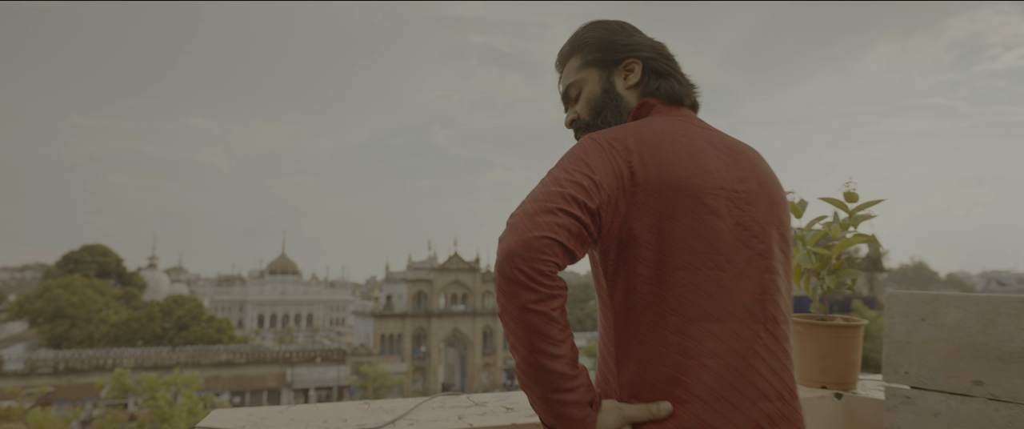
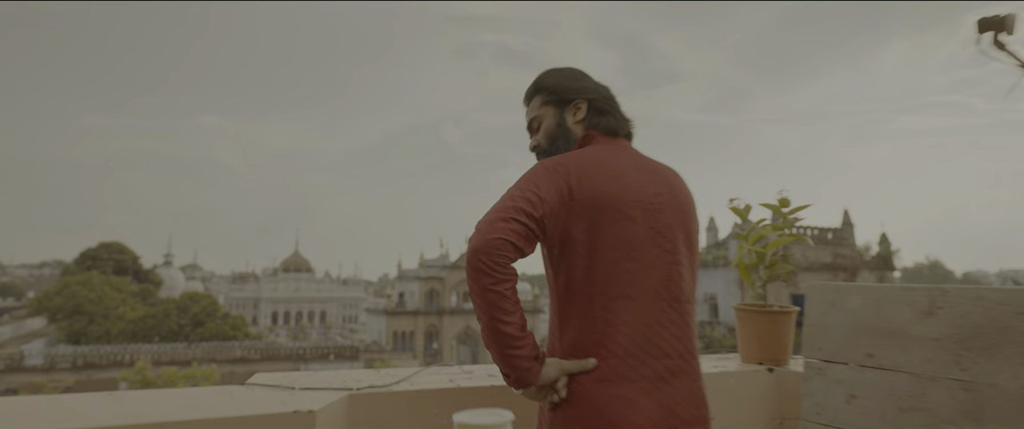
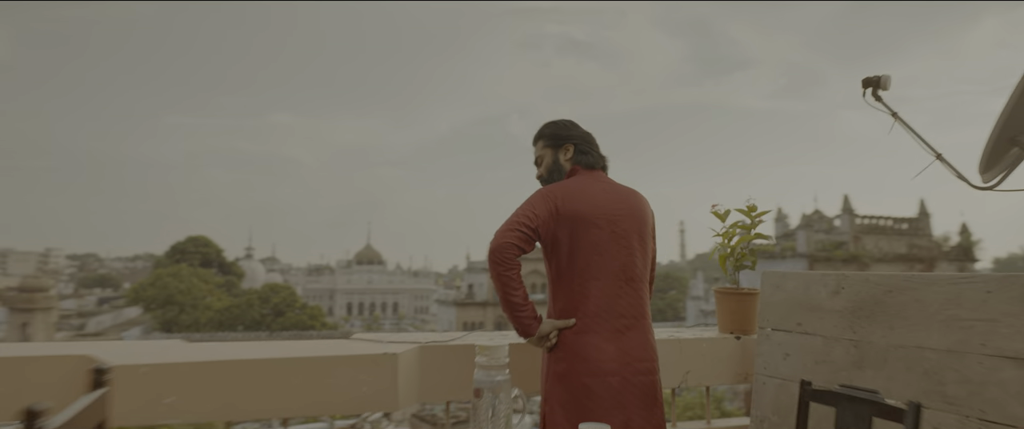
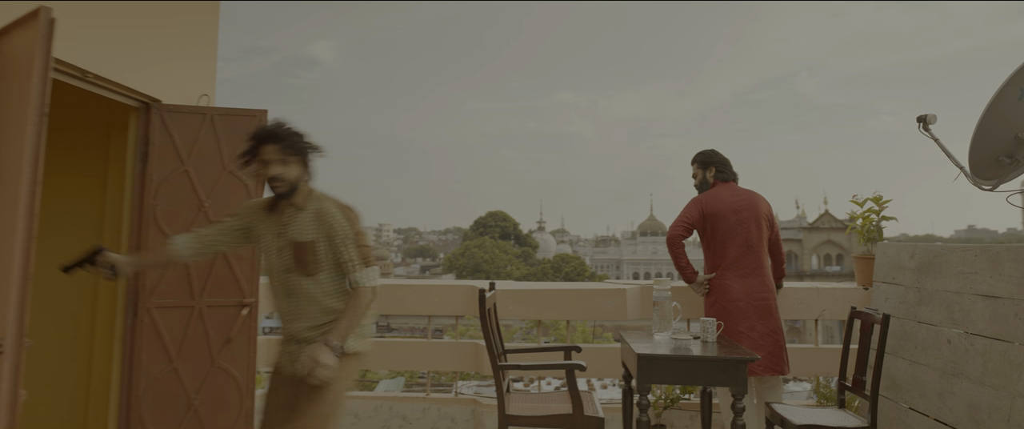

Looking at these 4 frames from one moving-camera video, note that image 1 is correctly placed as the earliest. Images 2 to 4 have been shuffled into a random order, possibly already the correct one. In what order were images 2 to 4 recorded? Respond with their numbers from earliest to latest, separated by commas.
2, 3, 4
